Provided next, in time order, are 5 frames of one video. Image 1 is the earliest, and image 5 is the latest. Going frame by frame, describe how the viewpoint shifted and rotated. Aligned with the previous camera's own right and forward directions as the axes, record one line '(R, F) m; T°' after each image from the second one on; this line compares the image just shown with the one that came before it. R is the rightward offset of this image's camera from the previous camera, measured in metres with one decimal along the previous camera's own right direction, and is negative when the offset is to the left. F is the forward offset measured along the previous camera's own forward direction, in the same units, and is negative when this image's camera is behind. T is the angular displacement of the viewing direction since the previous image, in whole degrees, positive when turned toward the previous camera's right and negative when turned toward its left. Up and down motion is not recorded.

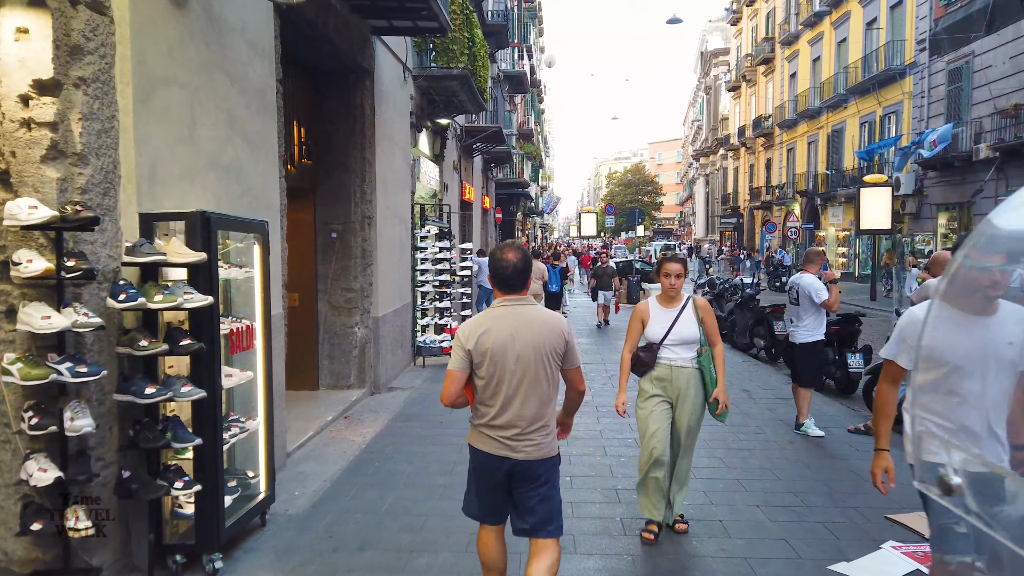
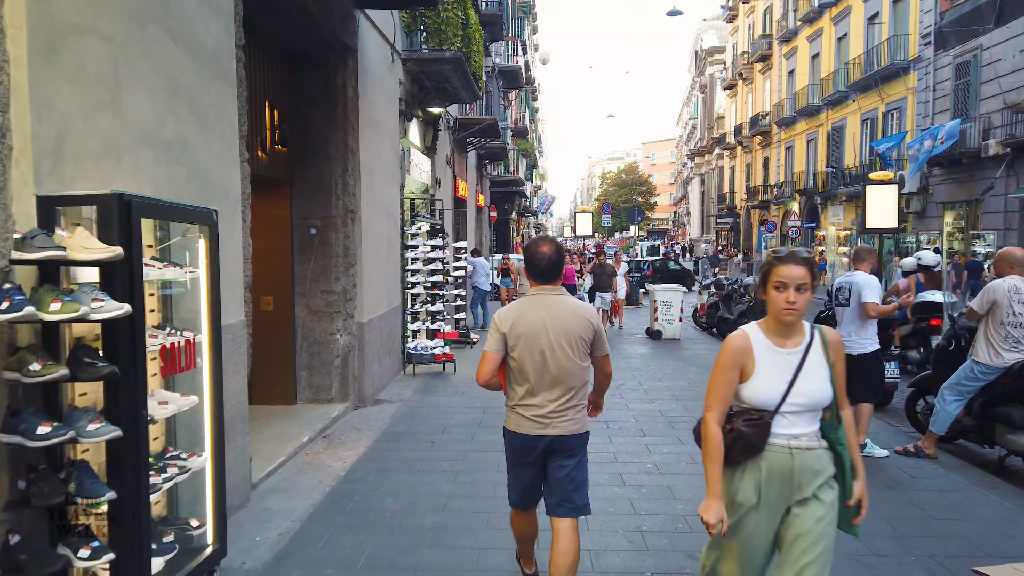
(-0.1, +0.8) m; +1°
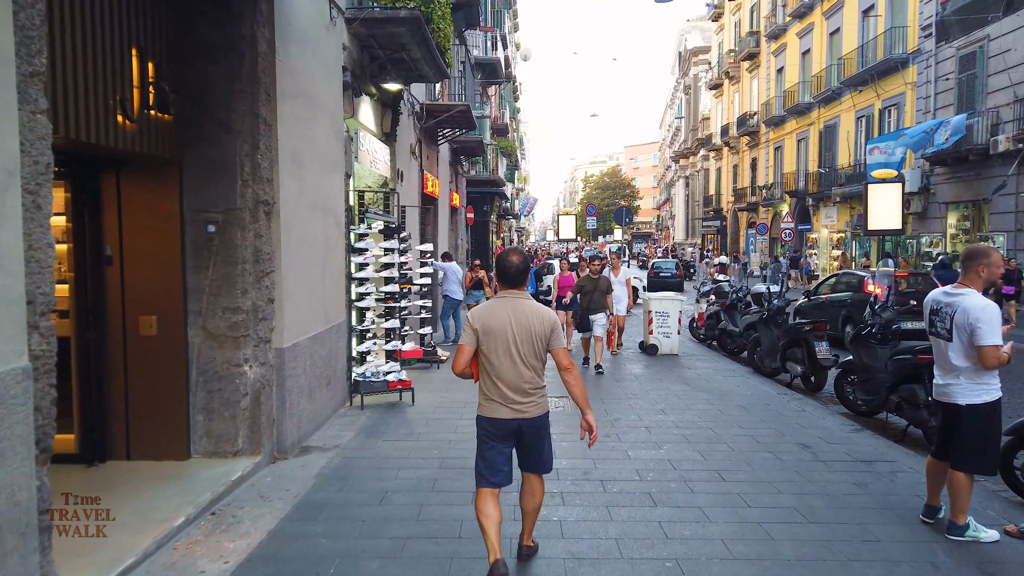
(+0.1, +1.8) m; +1°
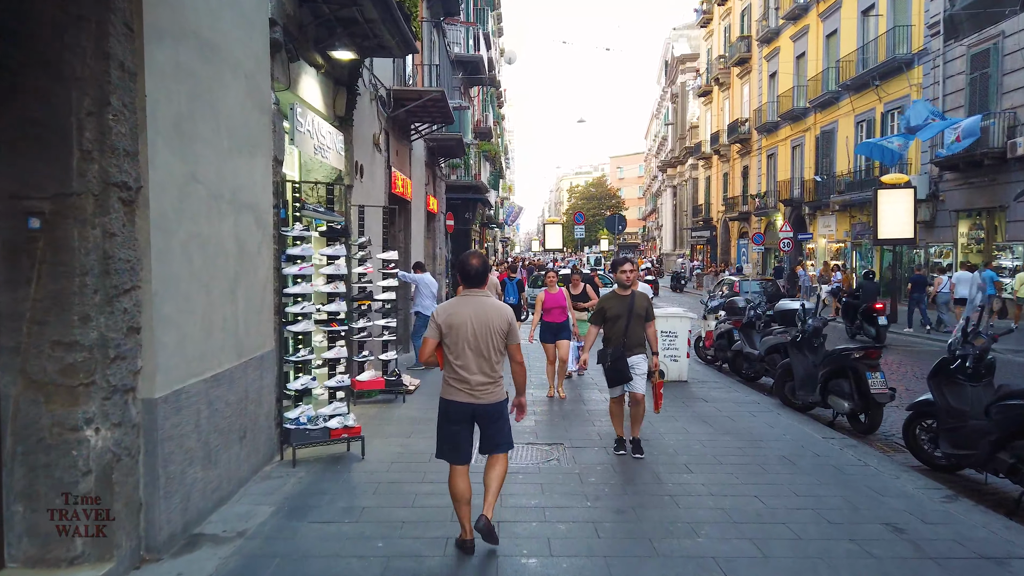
(0.0, +1.8) m; +1°
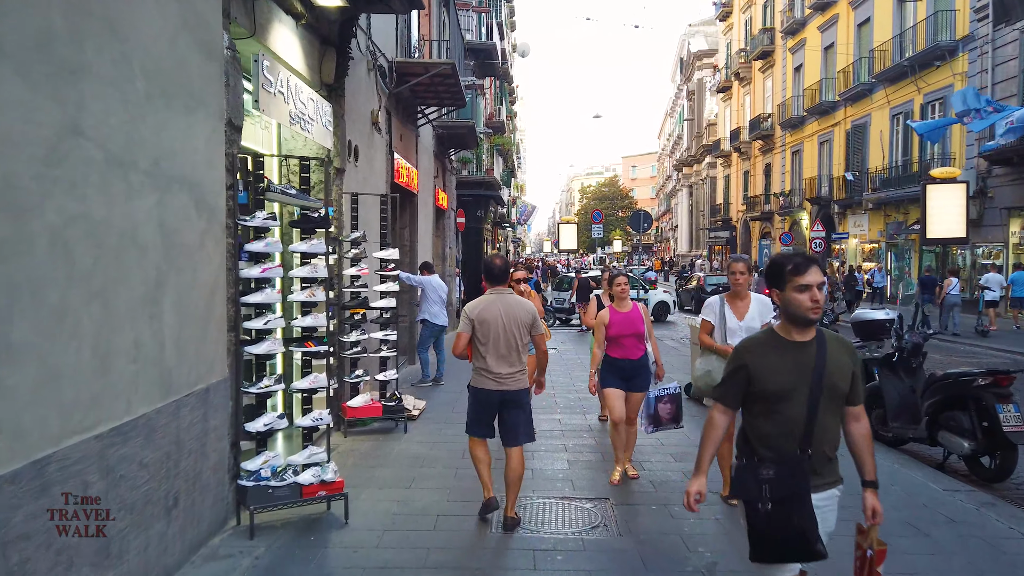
(-0.1, +1.6) m; -1°
